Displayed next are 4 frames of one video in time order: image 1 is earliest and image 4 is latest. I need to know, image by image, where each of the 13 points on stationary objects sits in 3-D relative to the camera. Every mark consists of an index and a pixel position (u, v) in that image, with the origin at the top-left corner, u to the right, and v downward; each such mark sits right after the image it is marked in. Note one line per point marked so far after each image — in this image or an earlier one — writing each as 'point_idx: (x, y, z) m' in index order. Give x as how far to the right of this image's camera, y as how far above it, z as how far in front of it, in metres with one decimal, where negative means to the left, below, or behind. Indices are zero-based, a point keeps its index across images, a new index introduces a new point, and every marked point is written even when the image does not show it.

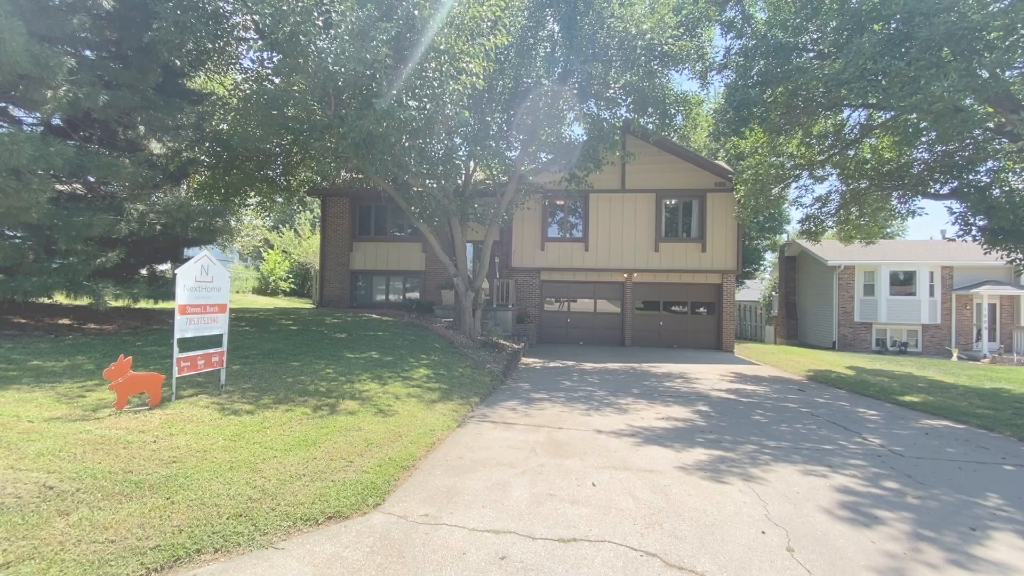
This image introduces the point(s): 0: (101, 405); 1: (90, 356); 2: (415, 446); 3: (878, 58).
0: (-3.8, -1.1, +4.8) m
1: (-5.6, -0.9, +7.0) m
2: (-0.9, -1.5, +4.8) m
3: (+6.5, +4.1, +9.2) m
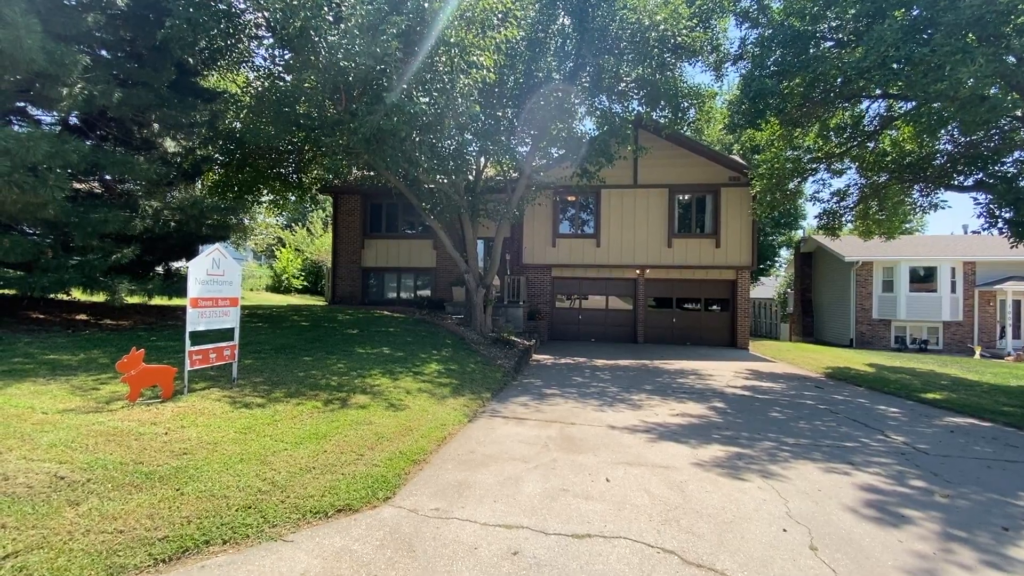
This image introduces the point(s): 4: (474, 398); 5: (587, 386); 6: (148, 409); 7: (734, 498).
0: (-3.7, -1.0, +4.8) m
1: (-5.5, -0.8, +7.0) m
2: (-0.8, -1.4, +4.8) m
3: (+6.7, +4.2, +9.0) m
4: (-0.5, -1.5, +7.1) m
5: (+1.3, -1.8, +9.5) m
6: (-3.2, -1.1, +4.6) m
7: (+1.7, -1.6, +4.0) m
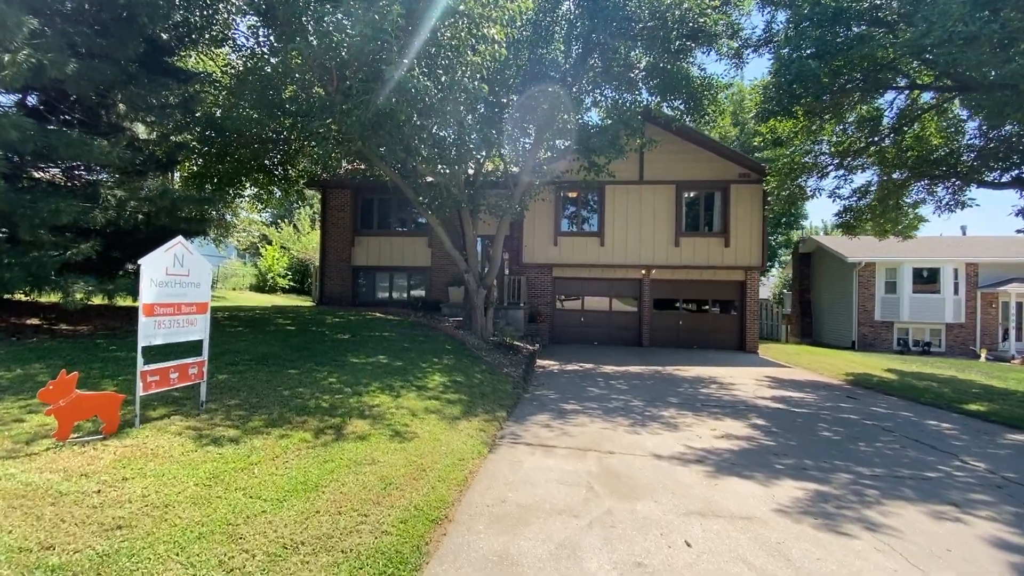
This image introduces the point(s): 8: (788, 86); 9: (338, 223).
0: (-3.4, -1.0, +3.7) m
1: (-5.2, -0.9, +5.9) m
2: (-0.5, -1.4, +3.8) m
3: (+6.9, +4.1, +8.2) m
4: (-0.3, -1.5, +6.1) m
5: (+1.5, -1.8, +8.6) m
6: (-2.9, -1.1, +3.5) m
7: (+2.0, -1.6, +3.1) m
8: (+5.5, +4.1, +10.6) m
9: (-6.1, +2.3, +18.3) m
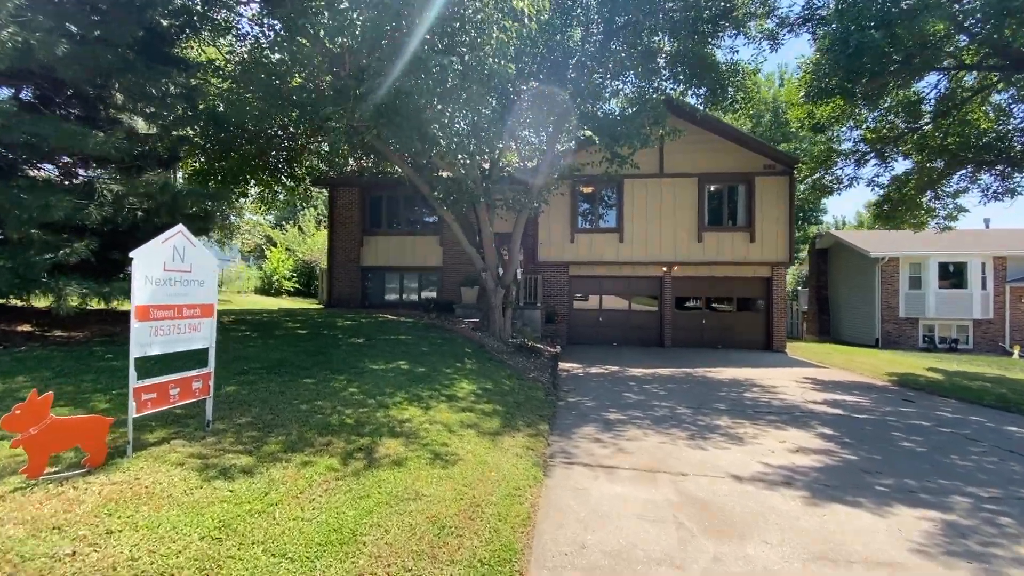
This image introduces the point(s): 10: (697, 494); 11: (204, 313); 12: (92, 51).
0: (-2.9, -1.0, +3.0) m
1: (-4.7, -0.9, +5.2) m
2: (0.0, -1.4, +3.0) m
3: (+7.3, +4.2, +7.4) m
4: (+0.2, -1.5, +5.3) m
5: (+2.0, -1.8, +7.8) m
6: (-2.4, -1.1, +2.8) m
7: (+2.5, -1.6, +2.3) m
8: (+6.0, +4.2, +9.8) m
9: (-5.6, +2.2, +17.7) m
10: (+1.4, -1.6, +4.1) m
11: (-2.4, -0.2, +4.2) m
12: (-6.5, +3.7, +8.1) m
